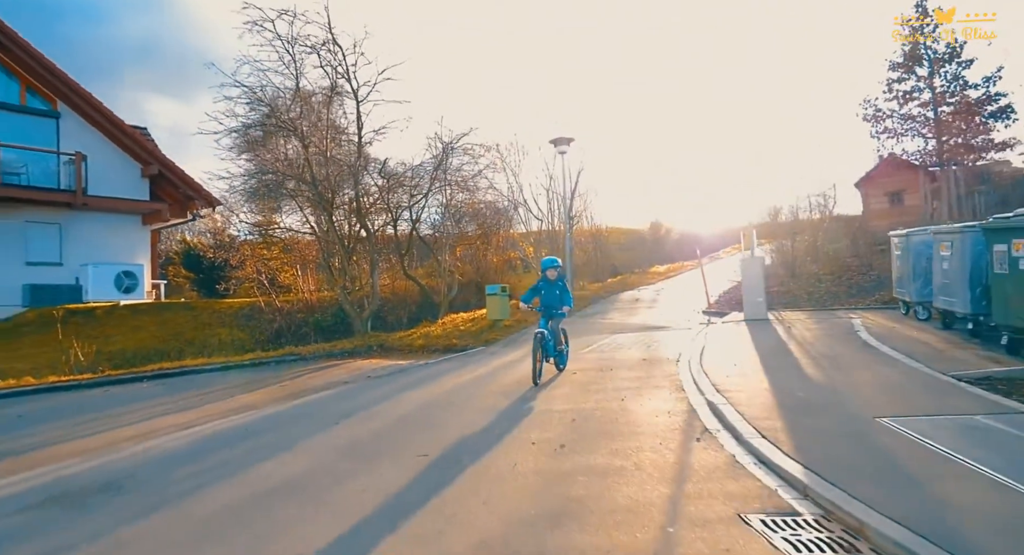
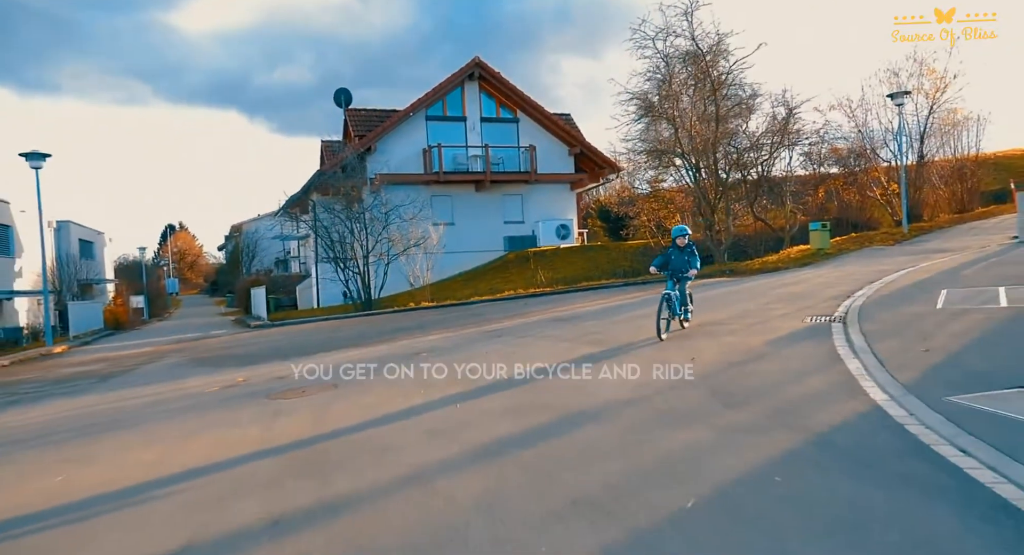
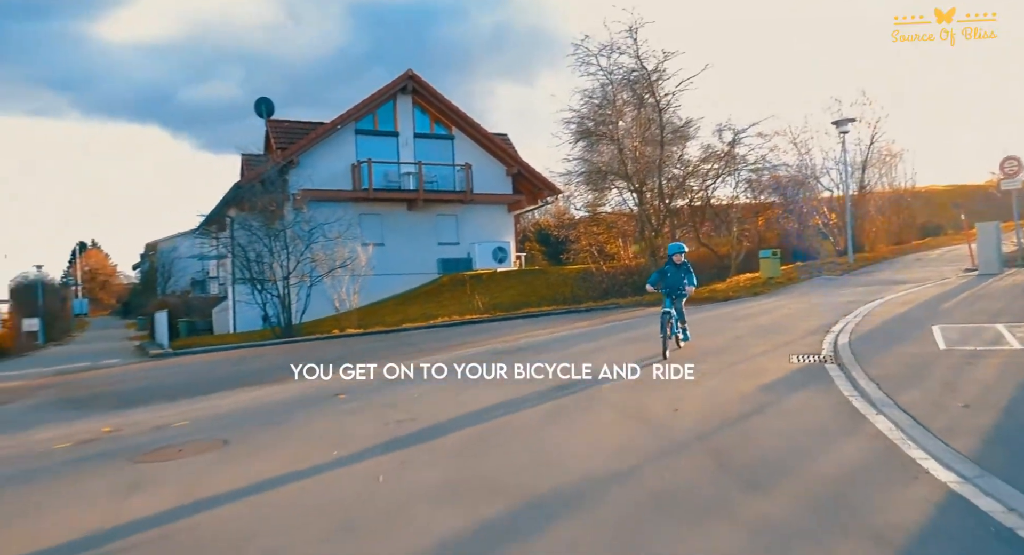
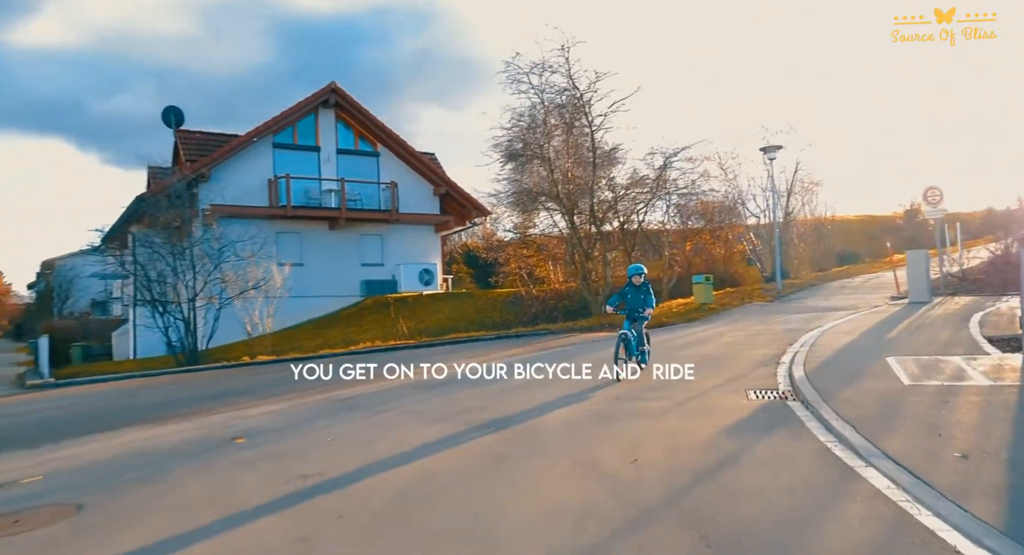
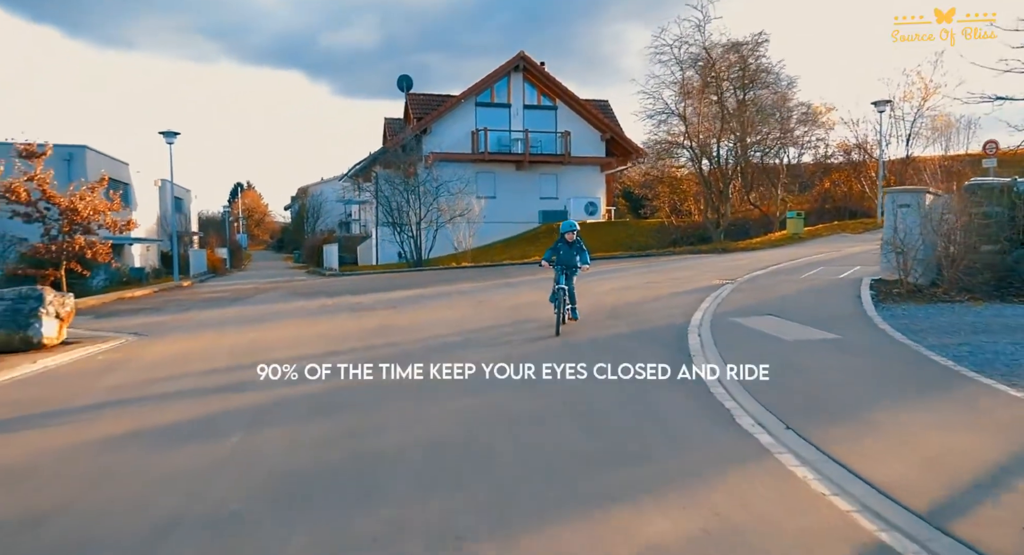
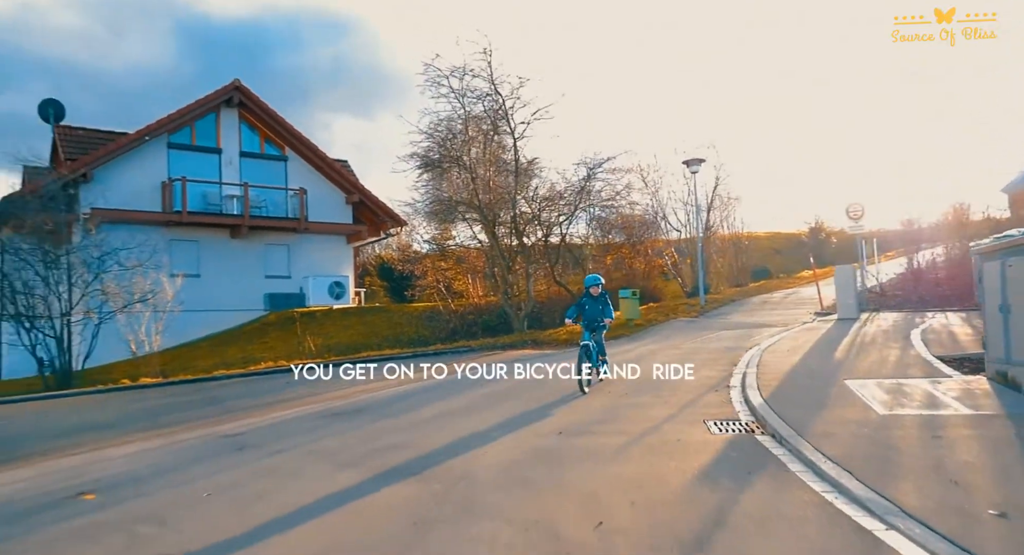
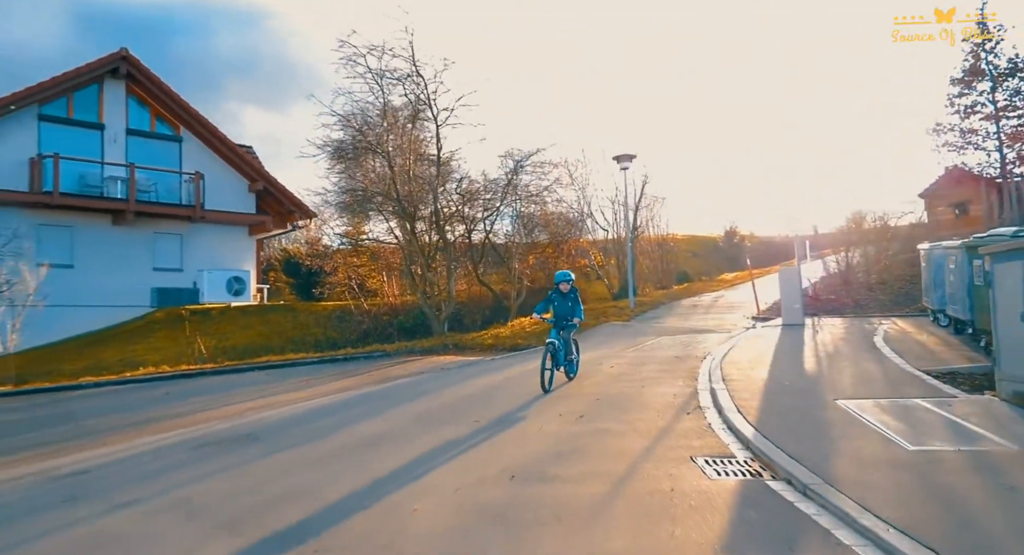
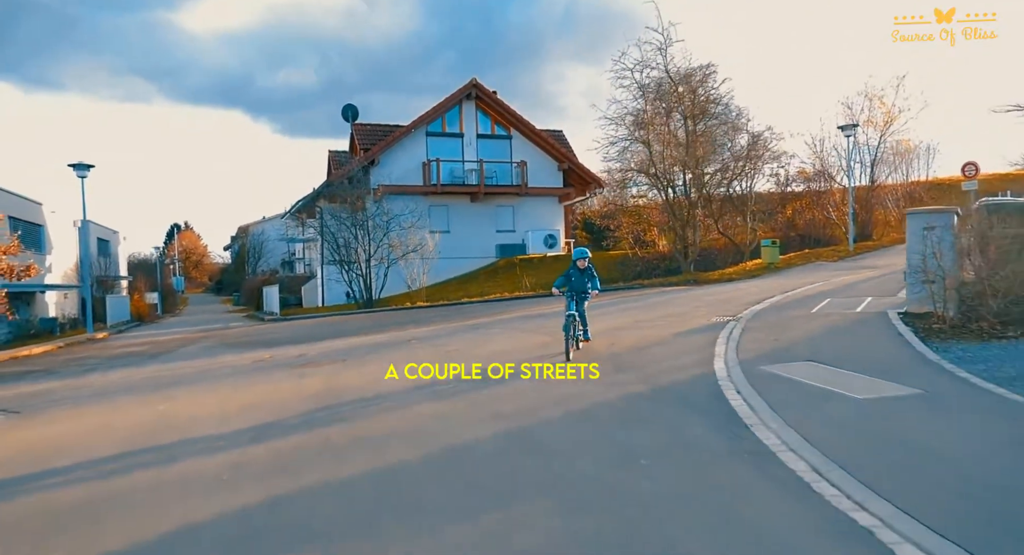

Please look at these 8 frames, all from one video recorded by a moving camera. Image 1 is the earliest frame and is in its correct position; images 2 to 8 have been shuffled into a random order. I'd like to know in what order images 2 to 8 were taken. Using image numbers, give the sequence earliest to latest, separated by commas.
7, 6, 4, 3, 2, 8, 5
